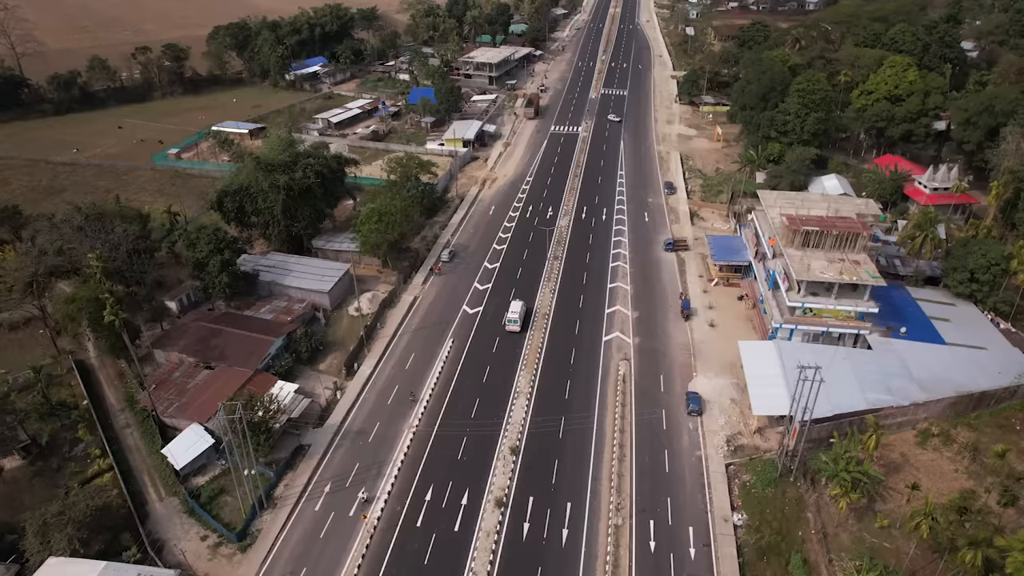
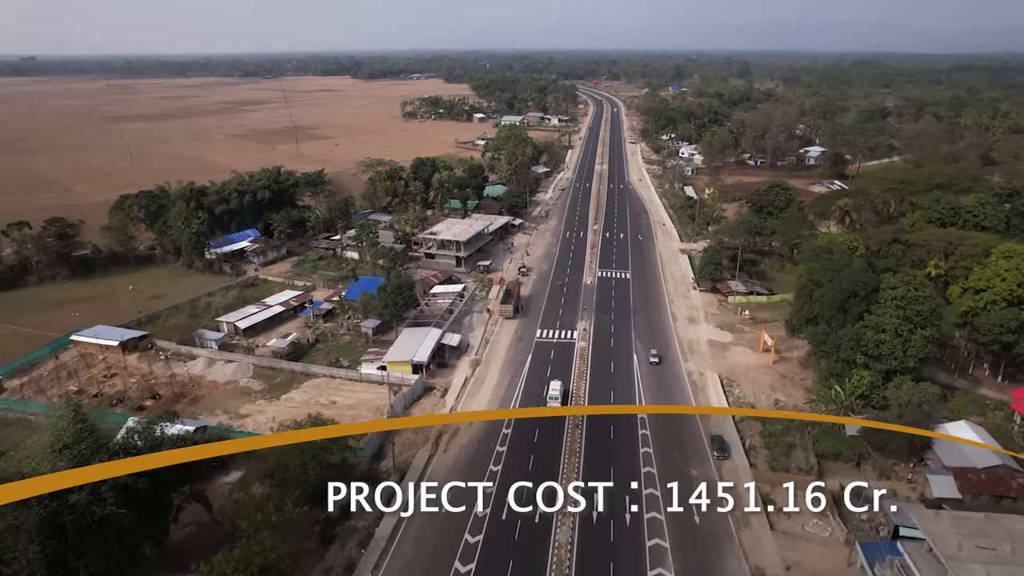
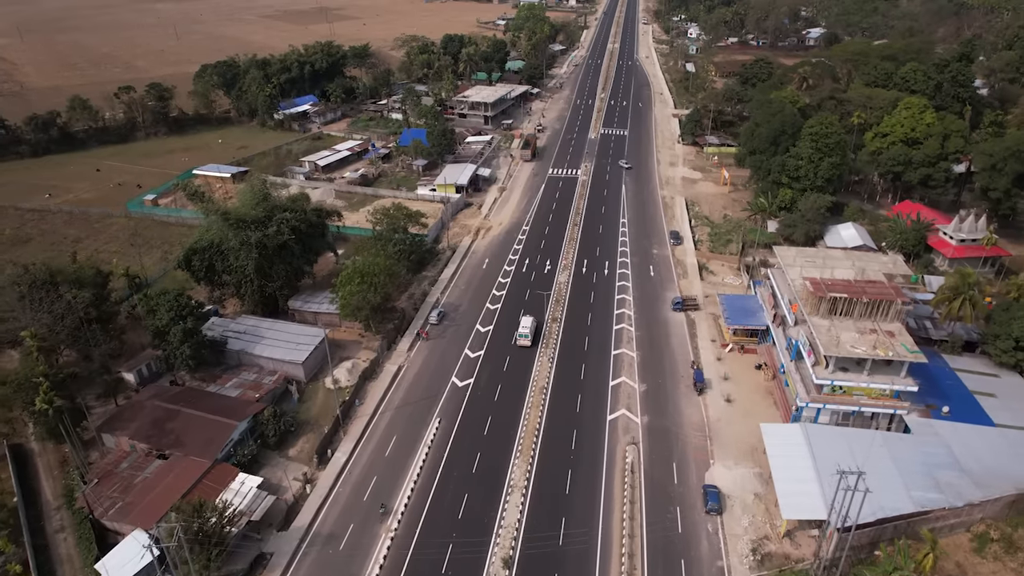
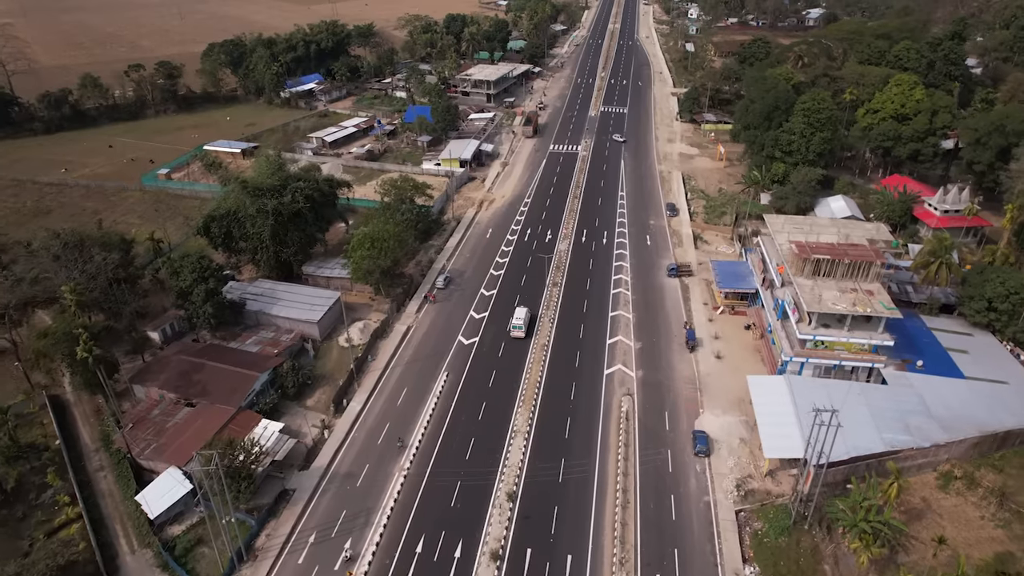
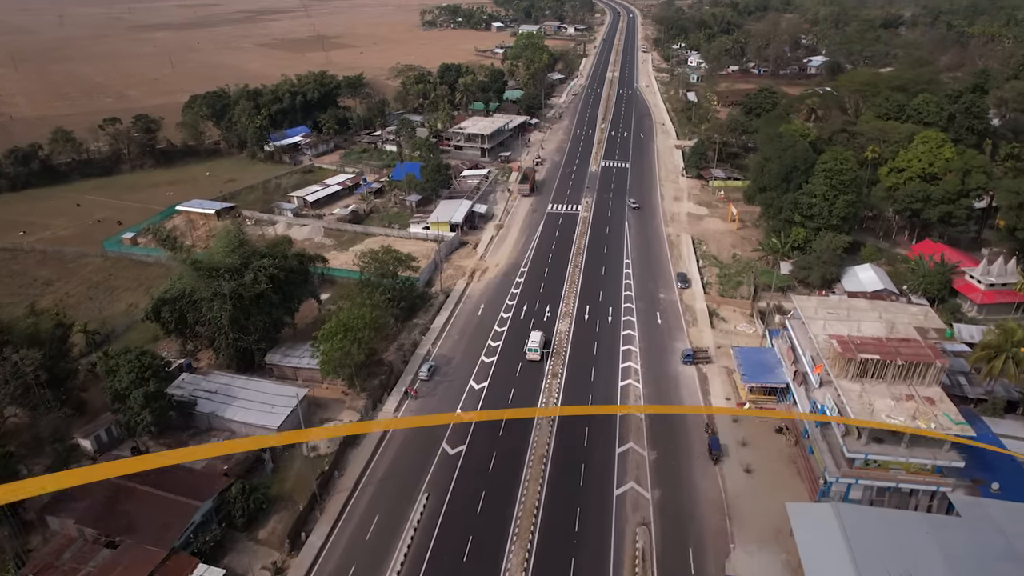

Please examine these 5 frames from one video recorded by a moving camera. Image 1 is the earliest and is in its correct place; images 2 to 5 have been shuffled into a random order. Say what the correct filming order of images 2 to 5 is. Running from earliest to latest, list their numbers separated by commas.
4, 3, 5, 2
